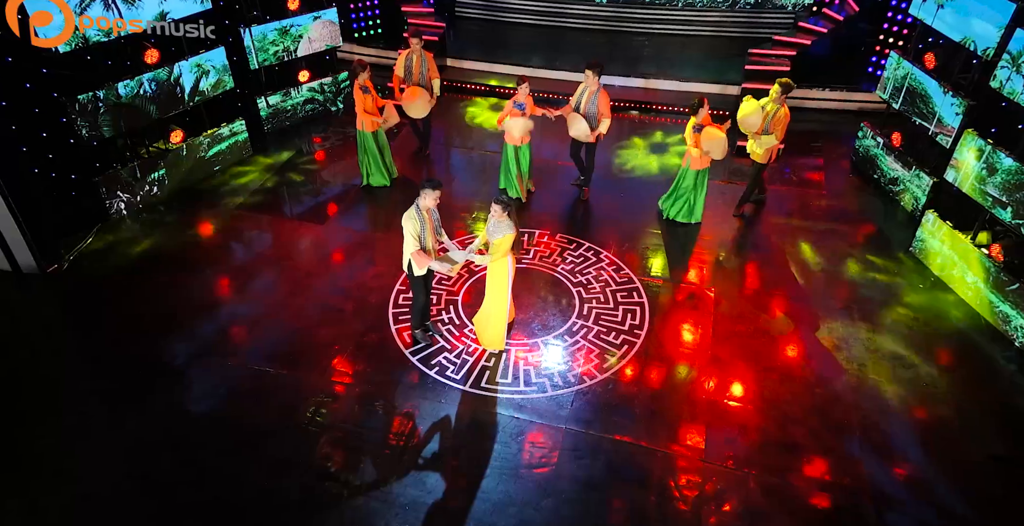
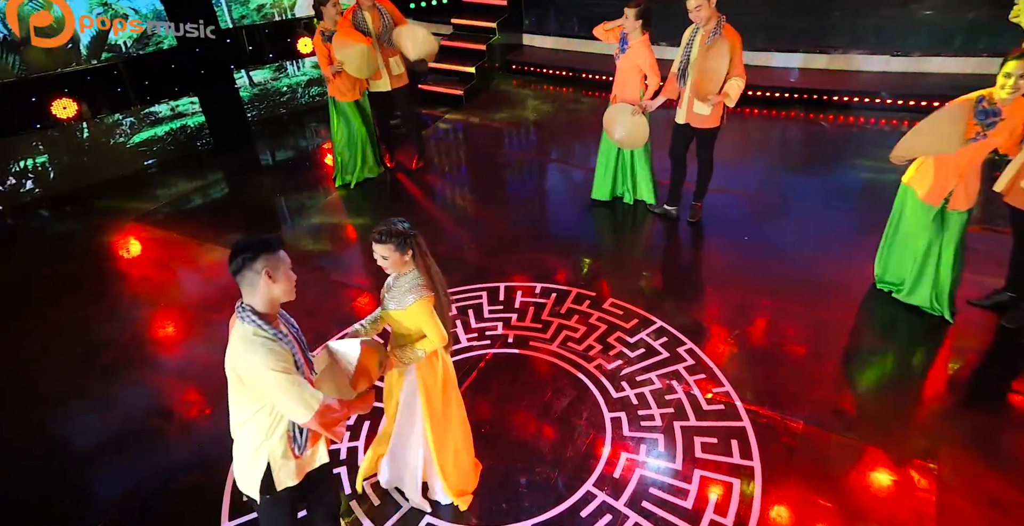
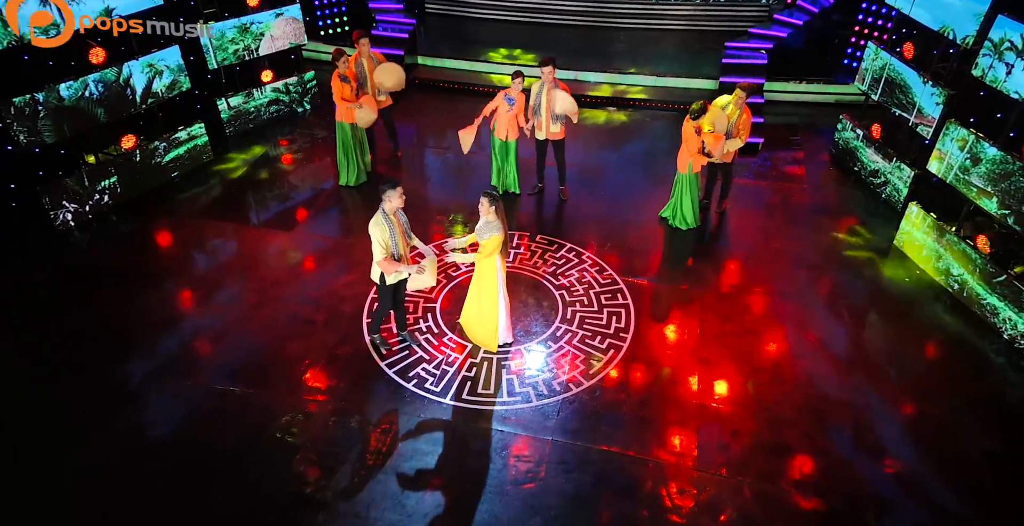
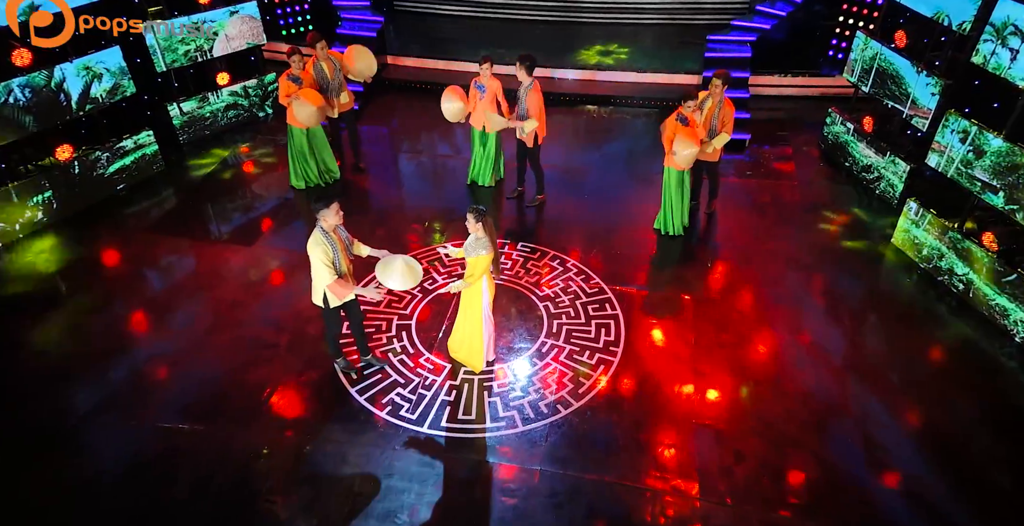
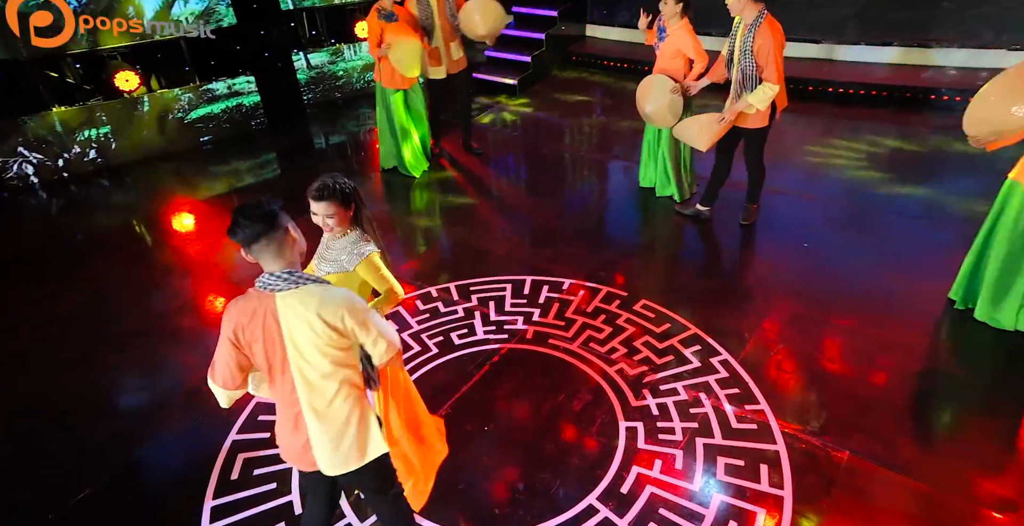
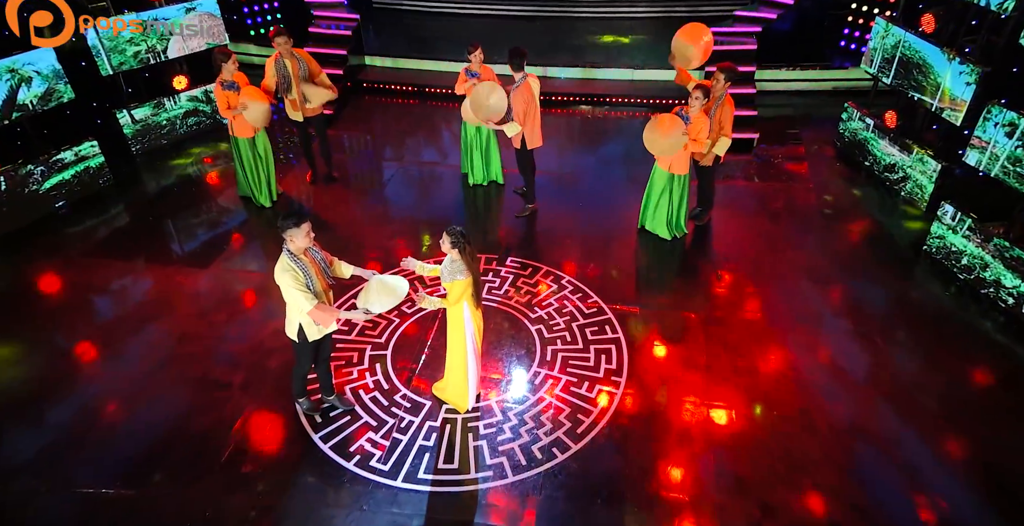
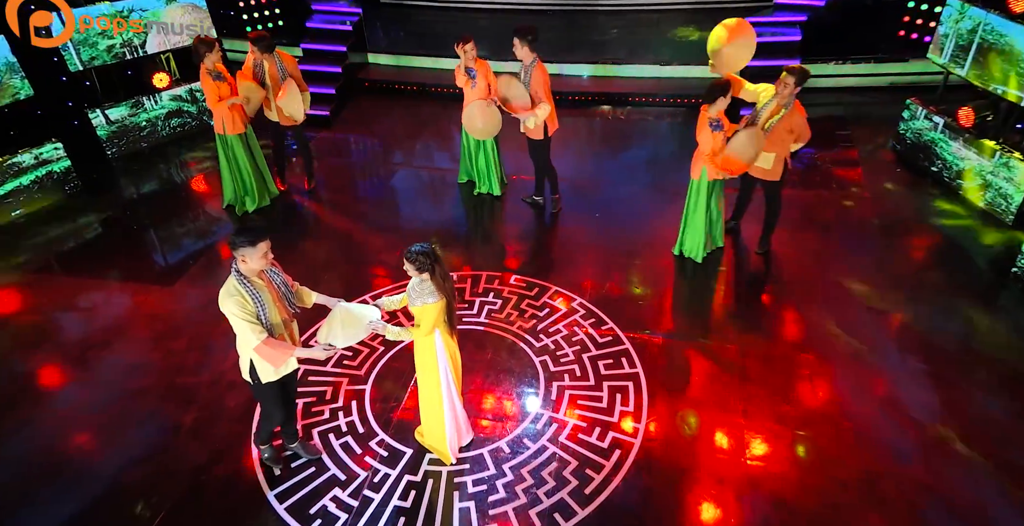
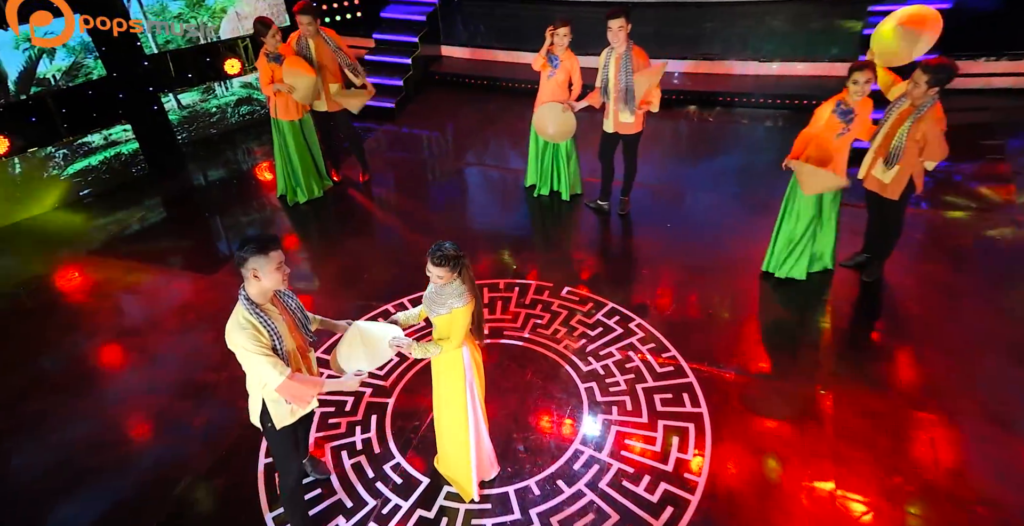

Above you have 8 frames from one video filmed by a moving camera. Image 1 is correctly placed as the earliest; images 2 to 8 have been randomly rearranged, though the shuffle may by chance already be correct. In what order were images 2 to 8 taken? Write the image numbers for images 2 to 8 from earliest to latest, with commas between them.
3, 4, 6, 7, 8, 2, 5
